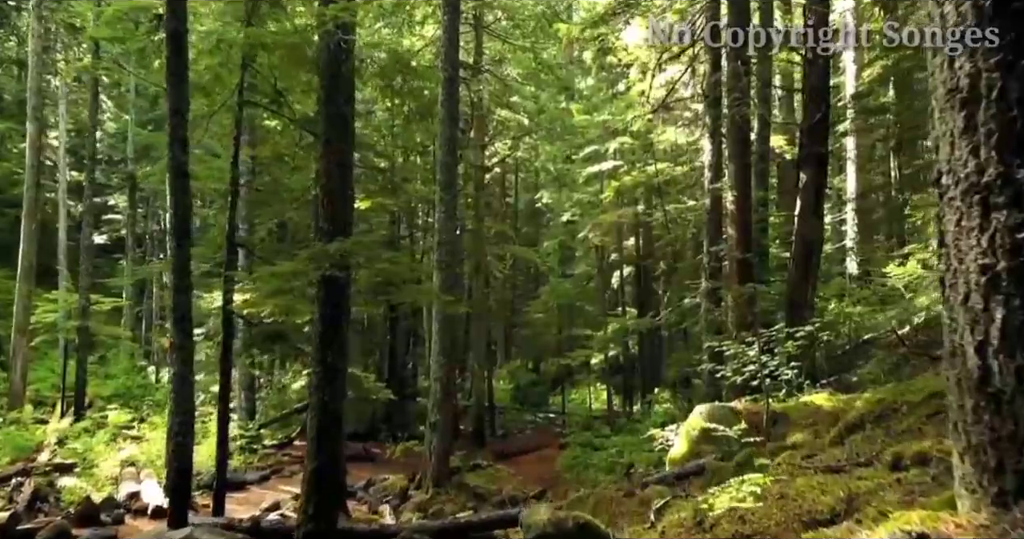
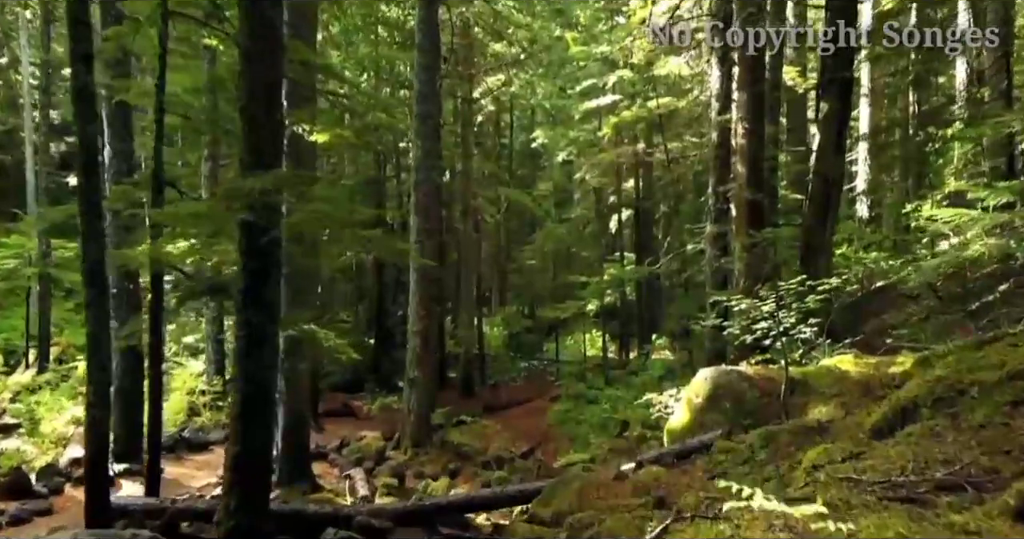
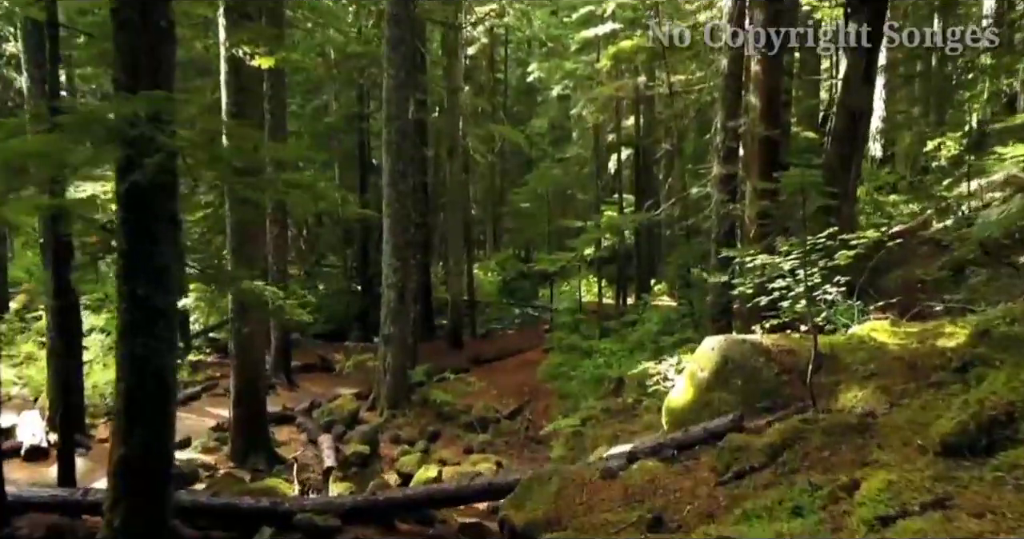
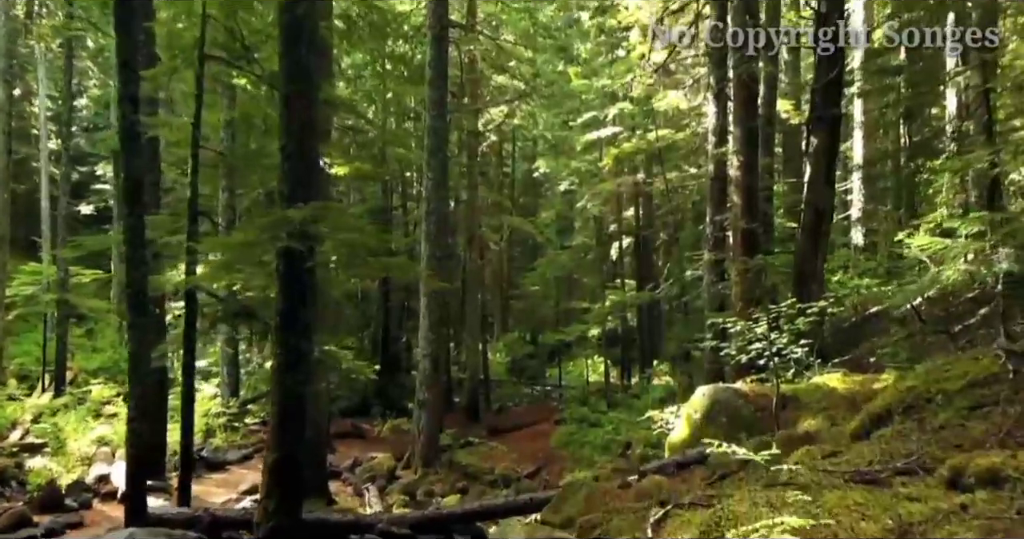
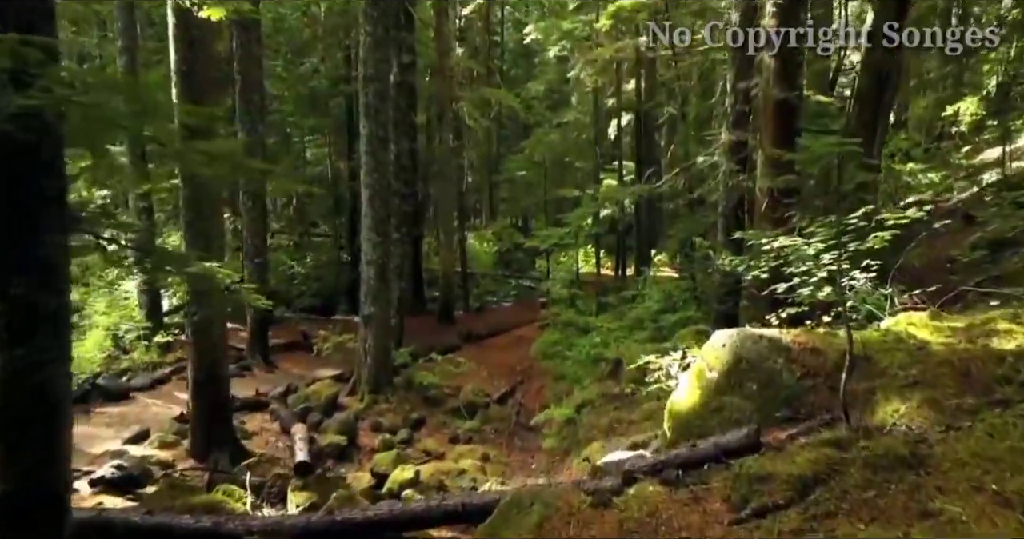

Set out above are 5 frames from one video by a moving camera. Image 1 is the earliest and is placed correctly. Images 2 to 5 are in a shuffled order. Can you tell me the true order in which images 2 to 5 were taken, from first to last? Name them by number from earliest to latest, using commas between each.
4, 2, 3, 5
